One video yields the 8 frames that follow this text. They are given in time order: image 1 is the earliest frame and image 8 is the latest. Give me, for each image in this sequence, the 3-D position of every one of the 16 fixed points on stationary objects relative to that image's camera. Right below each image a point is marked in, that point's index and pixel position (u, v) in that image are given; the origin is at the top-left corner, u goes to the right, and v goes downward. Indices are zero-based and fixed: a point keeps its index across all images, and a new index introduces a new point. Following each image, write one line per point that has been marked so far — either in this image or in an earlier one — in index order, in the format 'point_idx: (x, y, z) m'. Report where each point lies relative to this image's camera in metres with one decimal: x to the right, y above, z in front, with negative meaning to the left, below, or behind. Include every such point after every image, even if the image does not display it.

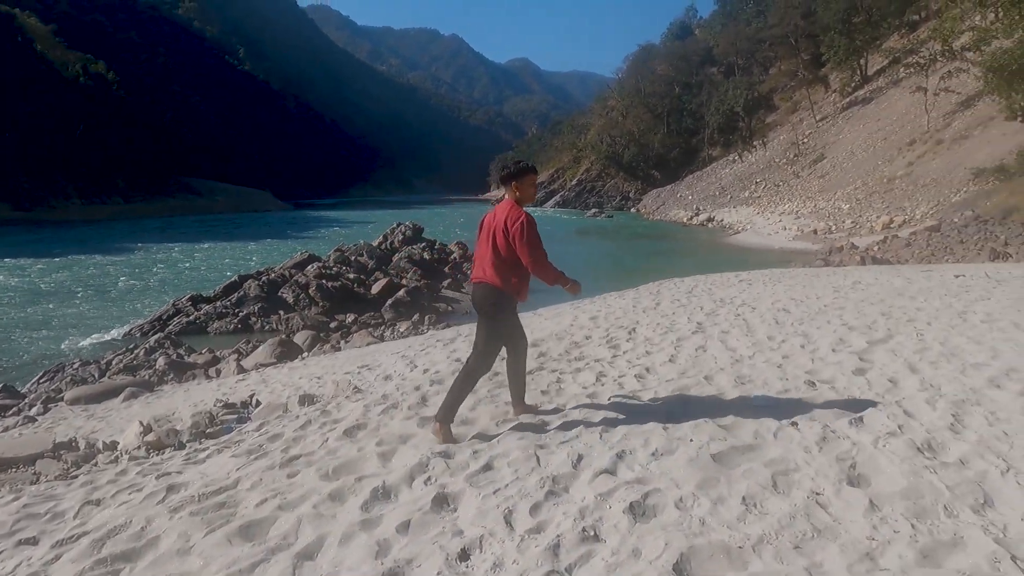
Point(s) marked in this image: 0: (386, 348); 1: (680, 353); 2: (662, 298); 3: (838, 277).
0: (-1.9, -0.9, +10.6) m
1: (+1.4, -0.5, +5.3) m
2: (+2.1, -0.2, +9.5) m
3: (+5.5, +0.2, +11.2) m
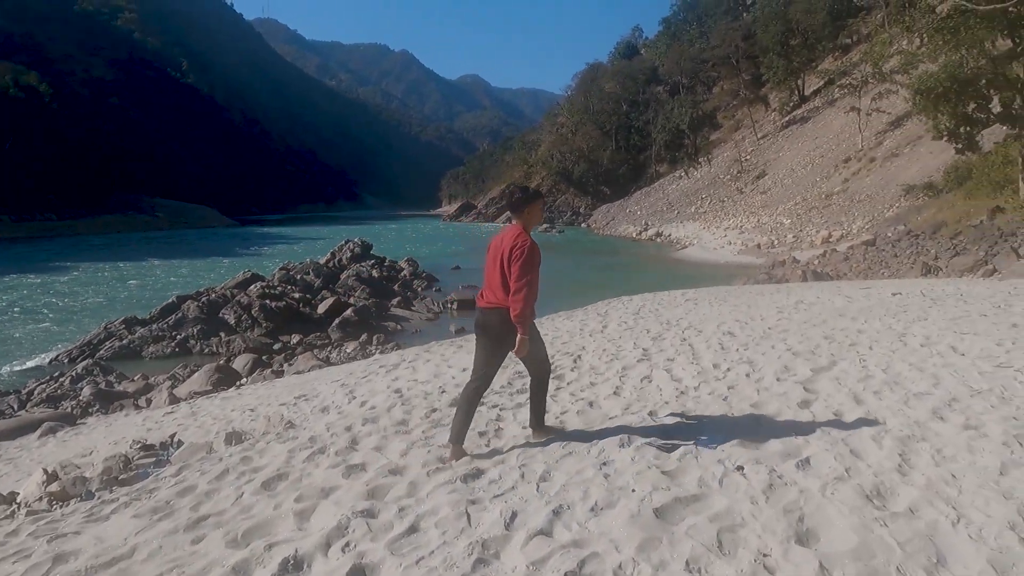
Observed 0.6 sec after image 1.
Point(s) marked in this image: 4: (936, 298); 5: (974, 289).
0: (-2.7, -1.3, +10.2) m
1: (+0.9, -0.7, +5.2) m
2: (+1.4, -0.5, +9.3) m
3: (+4.6, -0.1, +11.3) m
4: (+6.1, -0.1, +9.5) m
5: (+7.6, 0.0, +10.8) m
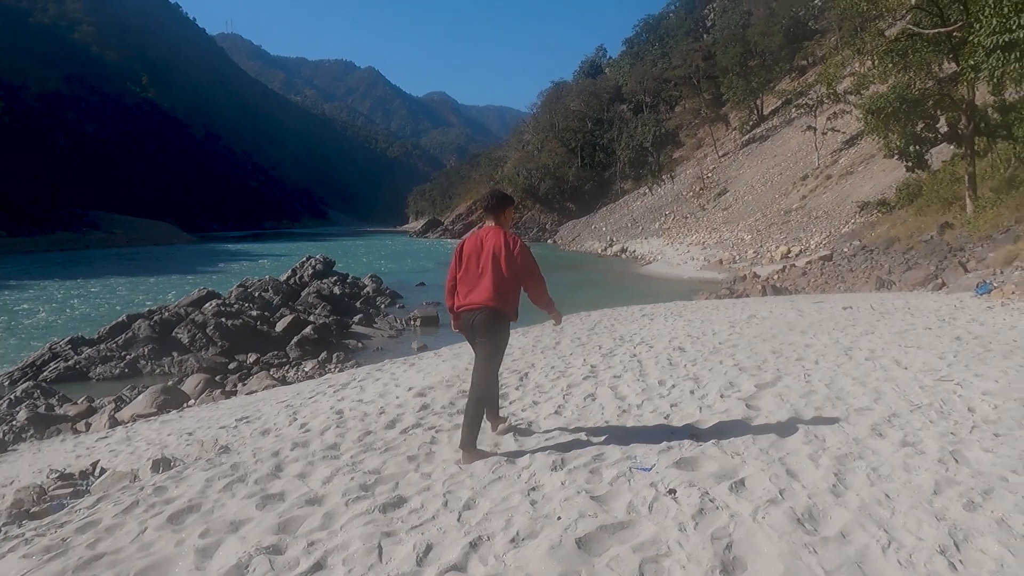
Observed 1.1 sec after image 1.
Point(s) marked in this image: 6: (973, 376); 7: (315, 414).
0: (-3.4, -1.6, +9.9) m
1: (+0.4, -0.9, +5.0) m
2: (+0.7, -0.7, +9.2) m
3: (+3.8, -0.4, +11.3) m
4: (+5.4, -0.3, +9.6) m
5: (+6.8, -0.2, +11.0) m
6: (+3.4, -0.6, +4.8) m
7: (-2.0, -1.3, +6.6) m
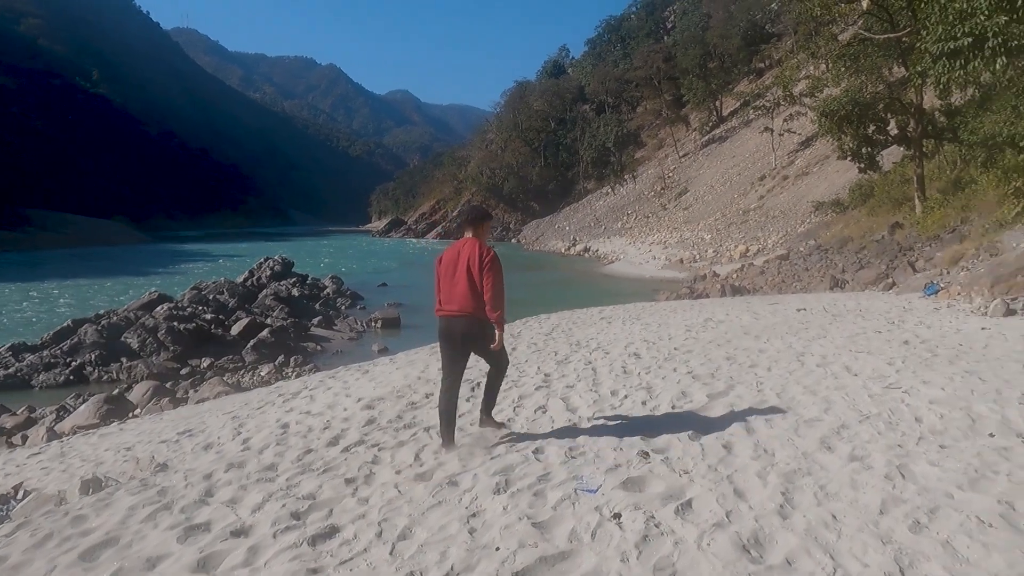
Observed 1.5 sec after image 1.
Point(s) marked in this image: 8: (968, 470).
0: (-4.1, -1.7, +9.5) m
1: (+0.1, -0.9, +4.9) m
2: (+0.1, -0.7, +9.1) m
3: (+3.1, -0.4, +11.3) m
4: (+4.8, -0.4, +9.7) m
5: (+6.1, -0.3, +11.2) m
6: (+3.0, -0.7, +4.8) m
7: (-2.4, -1.3, +6.4) m
8: (+2.2, -0.9, +3.2) m
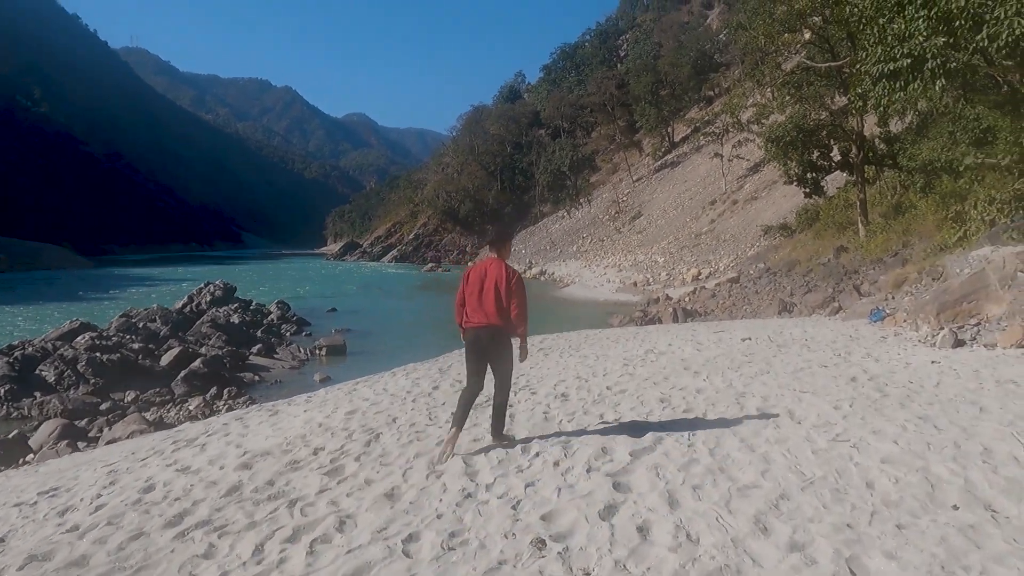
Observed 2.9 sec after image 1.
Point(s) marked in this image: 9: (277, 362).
0: (-5.0, -2.1, +8.4) m
1: (-0.6, -1.2, +4.1) m
2: (-0.8, -1.1, +8.3) m
3: (+2.0, -0.9, +10.7) m
4: (+3.8, -0.8, +9.2) m
5: (+5.0, -0.7, +10.8) m
6: (+2.3, -0.9, +4.2) m
7: (-3.2, -1.7, +5.4) m
8: (+1.6, -1.1, +2.6) m
9: (-6.8, -2.1, +18.9) m
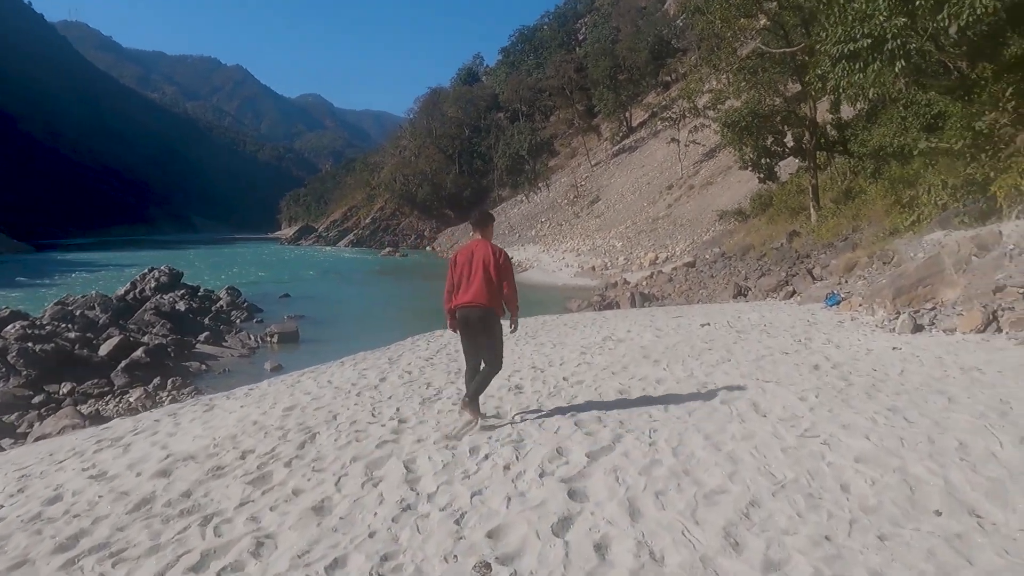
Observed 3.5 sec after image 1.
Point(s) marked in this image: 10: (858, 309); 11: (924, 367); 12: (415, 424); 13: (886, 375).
0: (-5.6, -1.9, +7.7) m
1: (-0.9, -1.1, +3.7) m
2: (-1.4, -1.0, +7.8) m
3: (+1.3, -0.6, +10.5) m
4: (+3.1, -0.6, +9.1) m
5: (+4.3, -0.5, +10.7) m
6: (+2.0, -0.8, +4.0) m
7: (-3.6, -1.6, +4.8) m
8: (+1.4, -1.0, +2.3) m
9: (-8.0, -1.7, +18.1) m
10: (+5.1, -0.3, +9.8) m
11: (+3.5, -0.7, +5.6) m
12: (-0.7, -1.0, +4.9) m
13: (+3.1, -0.7, +5.4) m
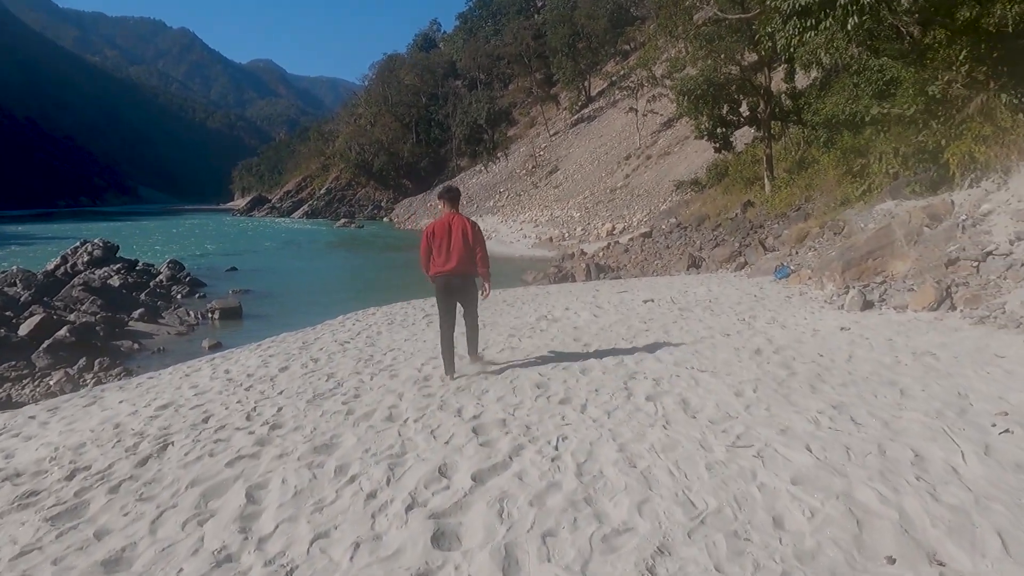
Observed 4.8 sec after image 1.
0: (-6.4, -1.7, +6.7) m
1: (-1.5, -1.0, +2.9) m
2: (-2.2, -0.7, +7.0) m
3: (+0.3, -0.3, +9.8) m
4: (+2.2, -0.2, +8.5) m
5: (+3.3, 0.0, +10.2) m
6: (+1.4, -0.7, +3.4) m
7: (-4.2, -1.5, +3.9) m
8: (+0.9, -1.0, +1.7) m
9: (-9.4, -1.1, +16.9) m
10: (+4.2, +0.1, +9.4) m
11: (+2.8, -0.5, +5.0) m
12: (-1.4, -0.9, +4.1) m
13: (+2.4, -0.5, +4.8) m
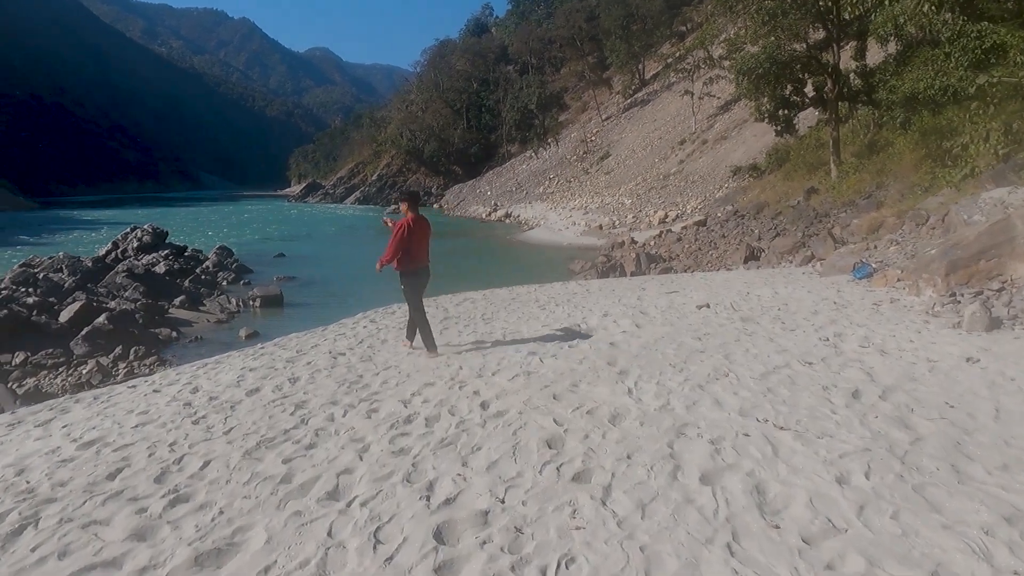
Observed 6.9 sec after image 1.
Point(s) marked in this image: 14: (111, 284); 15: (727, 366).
0: (-6.2, -1.7, +5.9) m
1: (-1.7, -1.2, +1.7) m
2: (-2.1, -0.8, +5.9) m
3: (+0.7, -0.3, +8.4) m
4: (+2.5, -0.3, +7.0) m
5: (+3.7, -0.1, +8.6) m
6: (+1.2, -0.9, +2.0) m
7: (-4.3, -1.5, +3.0) m
8: (+0.7, -1.2, +0.3) m
9: (-8.5, -0.9, +16.3) m
10: (+4.5, 0.0, +7.7) m
11: (+2.8, -0.6, +3.5) m
12: (-1.4, -1.0, +2.9) m
13: (+2.4, -0.7, +3.4) m
14: (-12.6, 0.0, +19.6) m
15: (+1.6, -0.6, +4.8) m
